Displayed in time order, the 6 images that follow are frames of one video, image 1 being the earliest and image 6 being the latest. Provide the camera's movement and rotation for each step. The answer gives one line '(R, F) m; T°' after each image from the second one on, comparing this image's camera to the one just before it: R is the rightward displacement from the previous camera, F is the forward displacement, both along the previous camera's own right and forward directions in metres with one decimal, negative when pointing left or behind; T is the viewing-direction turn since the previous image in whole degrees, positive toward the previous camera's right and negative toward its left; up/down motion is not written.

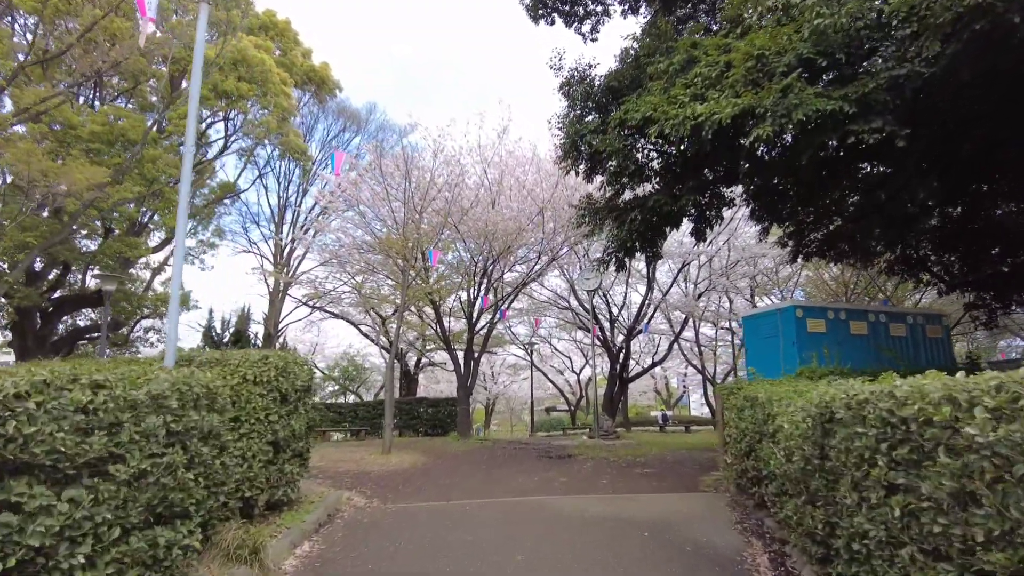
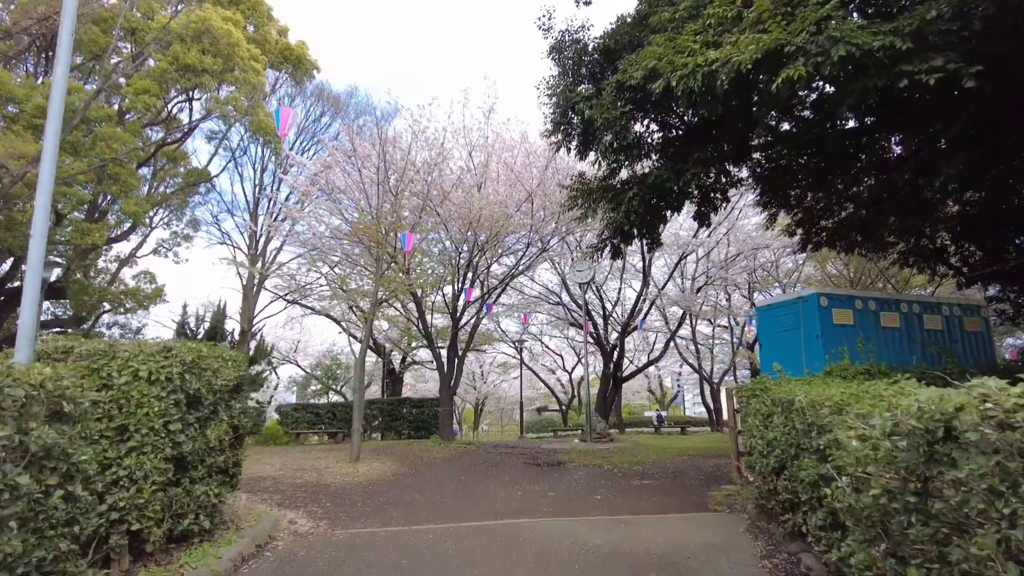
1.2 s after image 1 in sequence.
(+0.1, +0.9) m; +1°
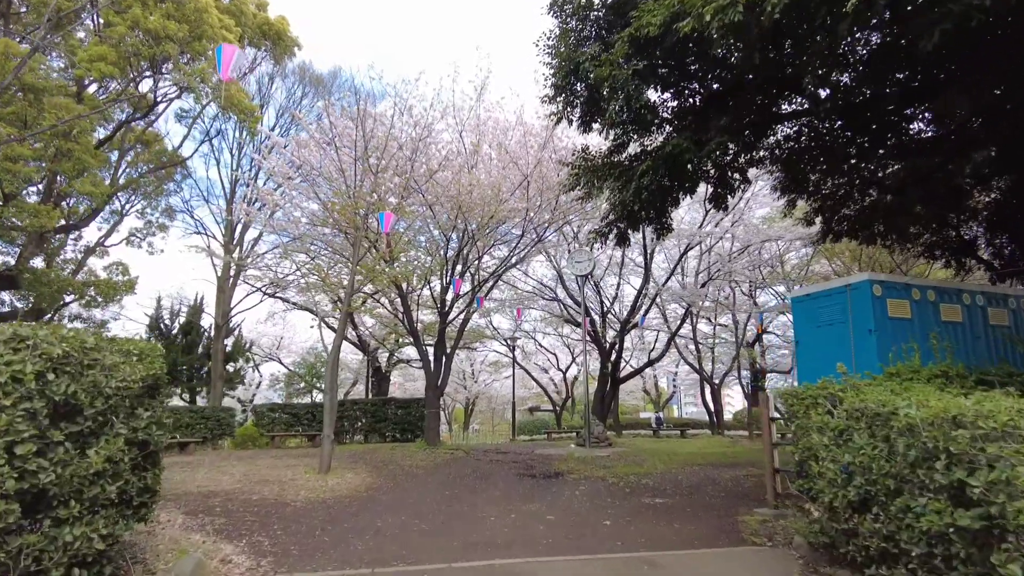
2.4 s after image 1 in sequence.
(0.0, +1.0) m; +1°
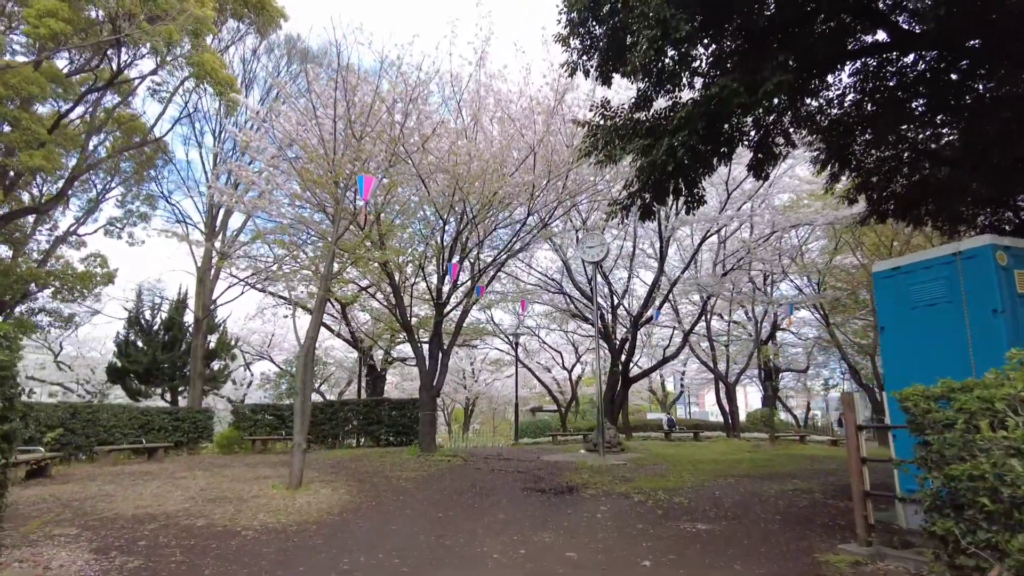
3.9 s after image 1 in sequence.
(-0.1, +1.2) m; 0°
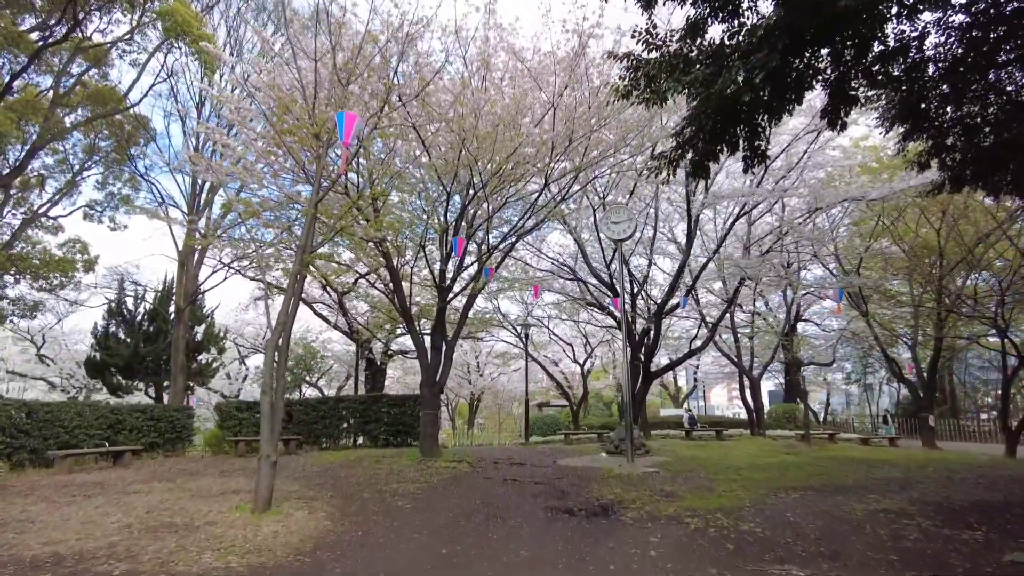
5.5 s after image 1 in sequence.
(-0.1, +1.3) m; 0°
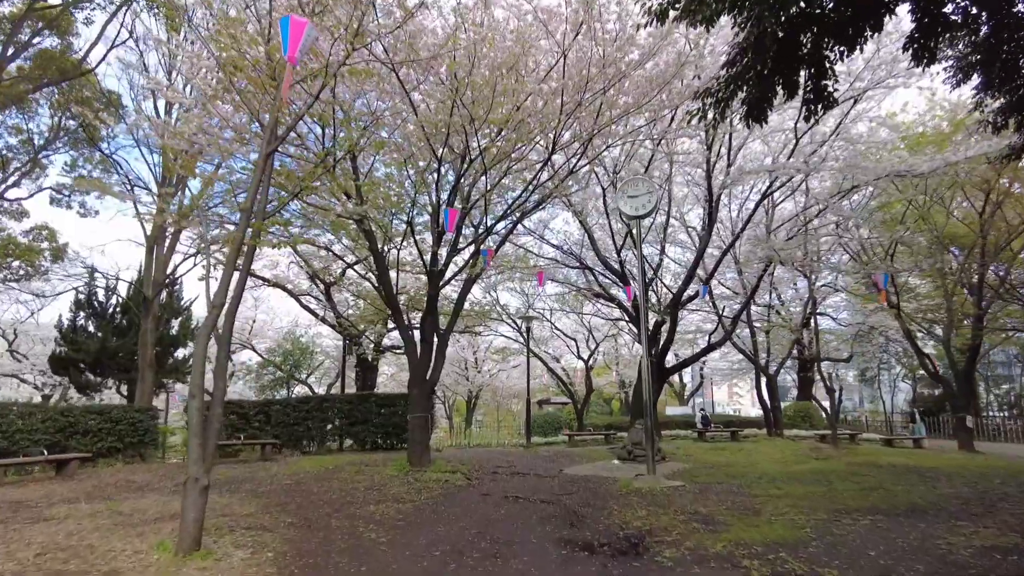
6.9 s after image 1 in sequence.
(0.0, +1.2) m; 0°
